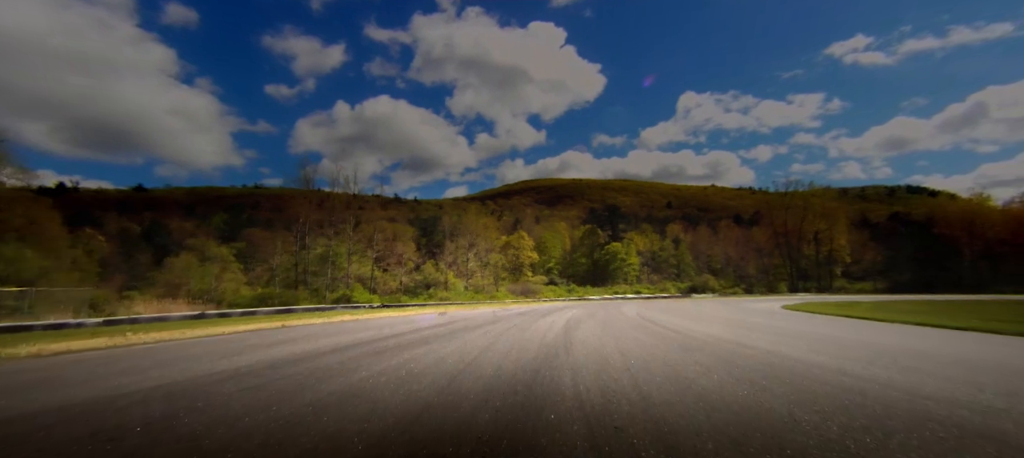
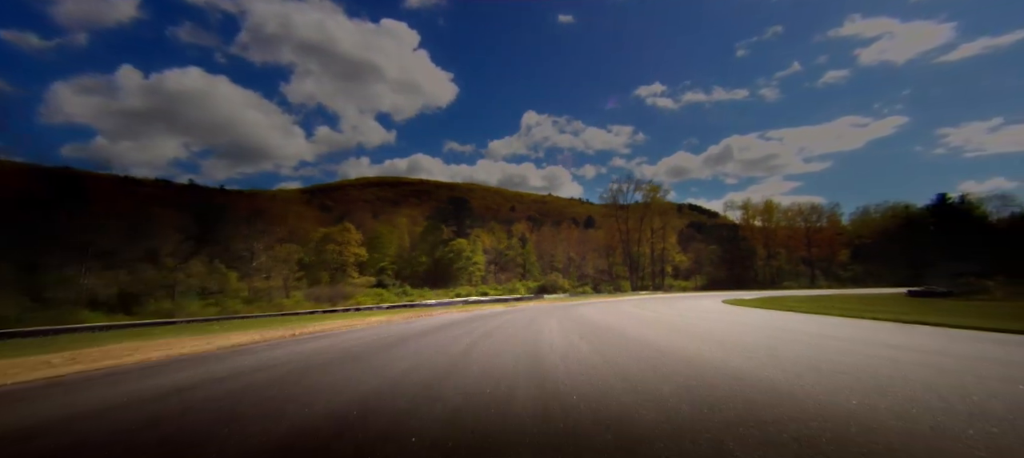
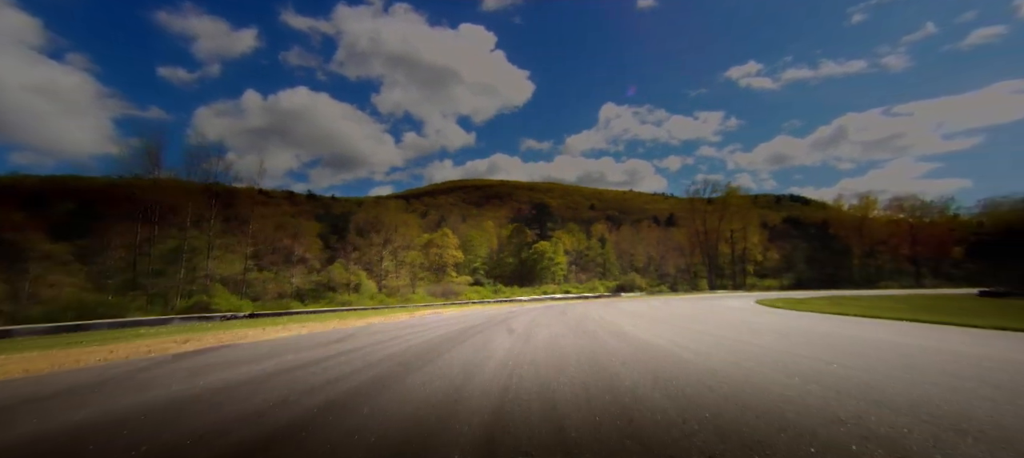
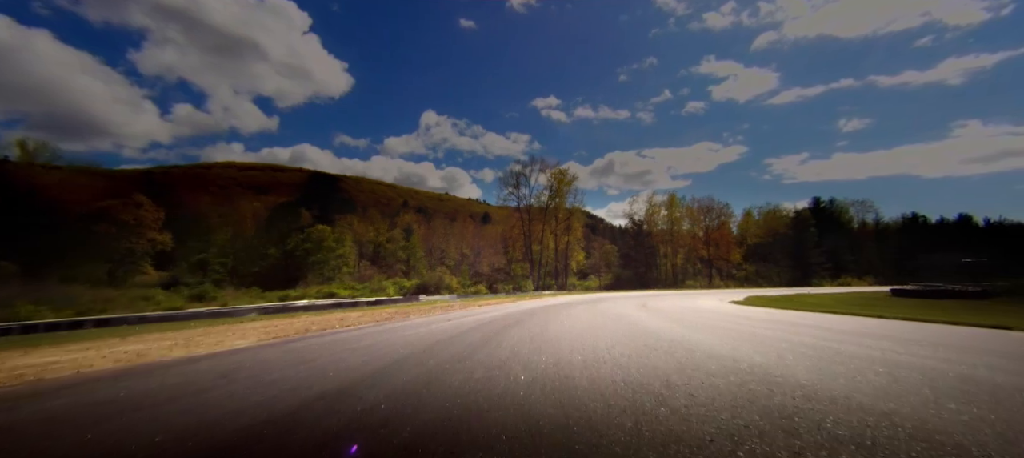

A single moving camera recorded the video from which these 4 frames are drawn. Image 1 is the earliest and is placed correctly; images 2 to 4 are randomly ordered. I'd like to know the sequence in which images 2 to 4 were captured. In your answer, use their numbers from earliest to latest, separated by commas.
3, 2, 4
